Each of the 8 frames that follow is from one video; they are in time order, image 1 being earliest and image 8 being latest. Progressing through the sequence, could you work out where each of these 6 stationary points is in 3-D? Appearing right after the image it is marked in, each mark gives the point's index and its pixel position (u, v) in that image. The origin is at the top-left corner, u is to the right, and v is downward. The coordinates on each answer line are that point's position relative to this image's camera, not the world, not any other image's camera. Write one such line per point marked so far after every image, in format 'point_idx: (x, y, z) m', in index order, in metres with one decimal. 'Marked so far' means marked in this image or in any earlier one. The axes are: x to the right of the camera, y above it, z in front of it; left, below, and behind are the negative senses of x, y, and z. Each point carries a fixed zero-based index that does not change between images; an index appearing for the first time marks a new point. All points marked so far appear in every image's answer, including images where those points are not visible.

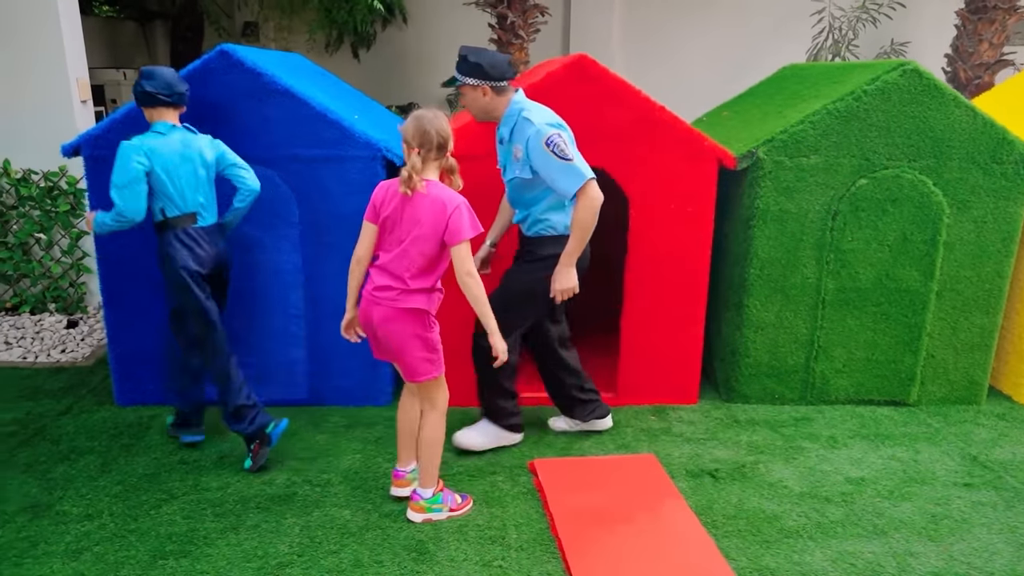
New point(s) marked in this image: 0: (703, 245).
0: (+0.9, +0.2, +3.2) m
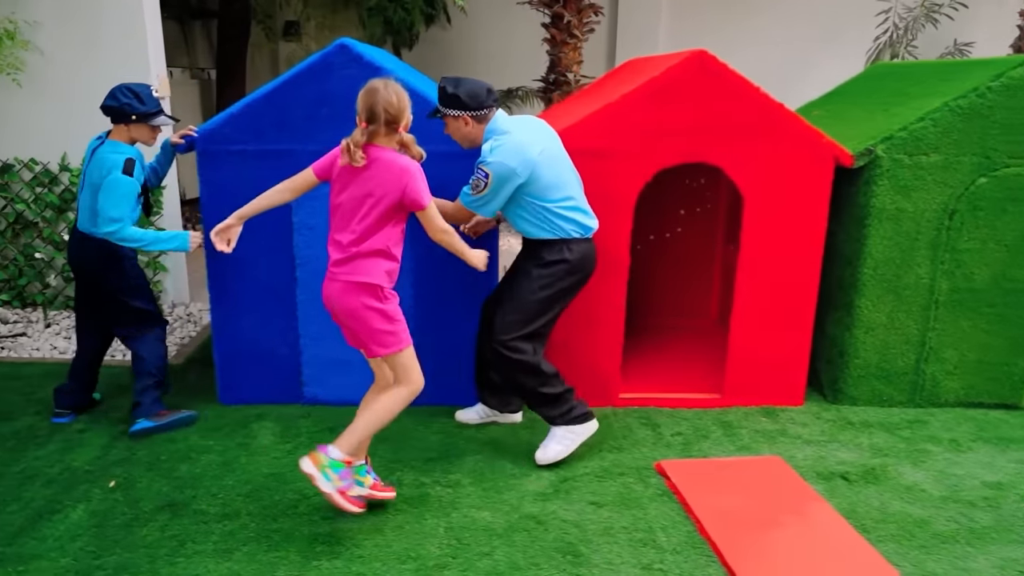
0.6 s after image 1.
0: (+1.4, +0.2, +3.2) m
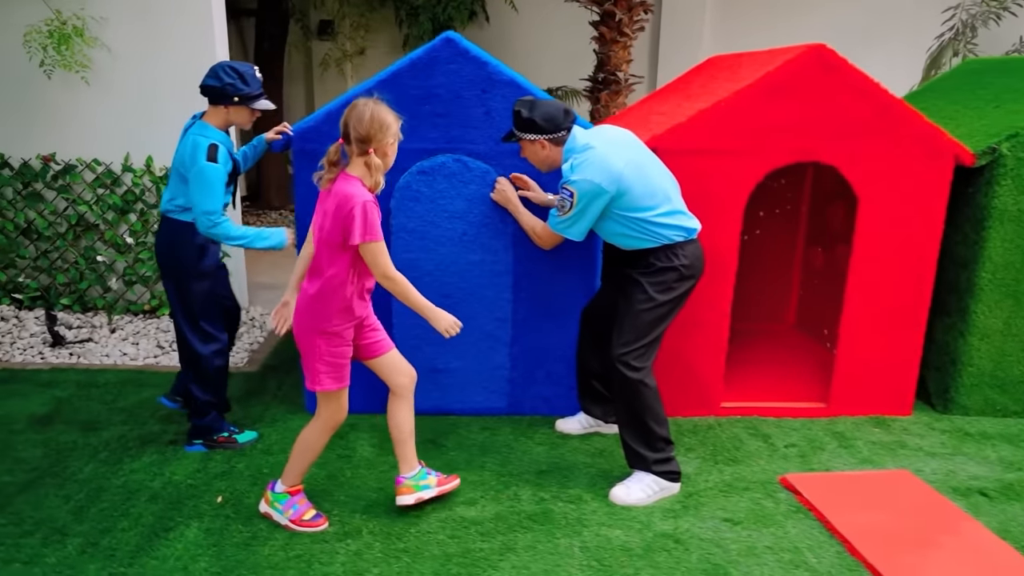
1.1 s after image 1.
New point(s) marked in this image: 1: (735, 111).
0: (+1.8, +0.2, +3.1) m
1: (+0.9, +0.7, +2.9) m
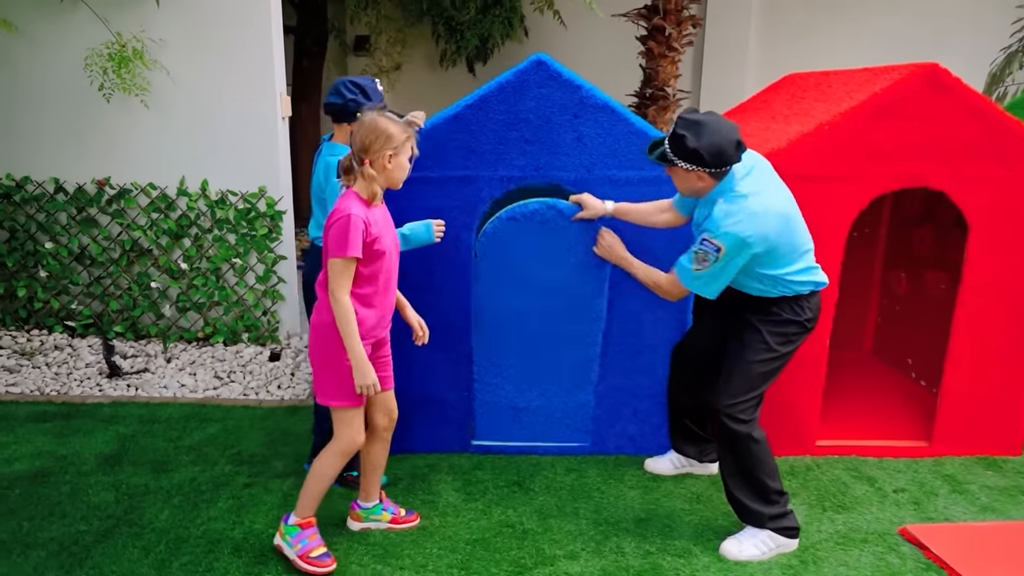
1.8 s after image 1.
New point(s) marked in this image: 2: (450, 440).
0: (+2.1, 0.0, +2.9) m
1: (+1.2, +0.6, +2.7) m
2: (-0.3, -0.6, +3.0) m
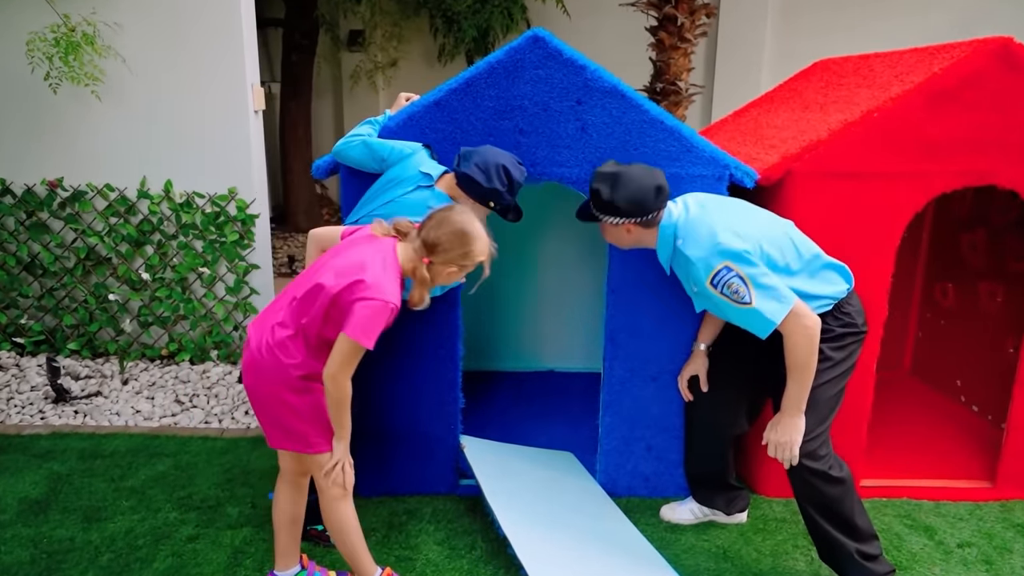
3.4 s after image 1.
0: (+2.1, 0.0, +2.4) m
1: (+1.2, +0.5, +2.3) m
2: (-0.3, -0.7, +2.6) m
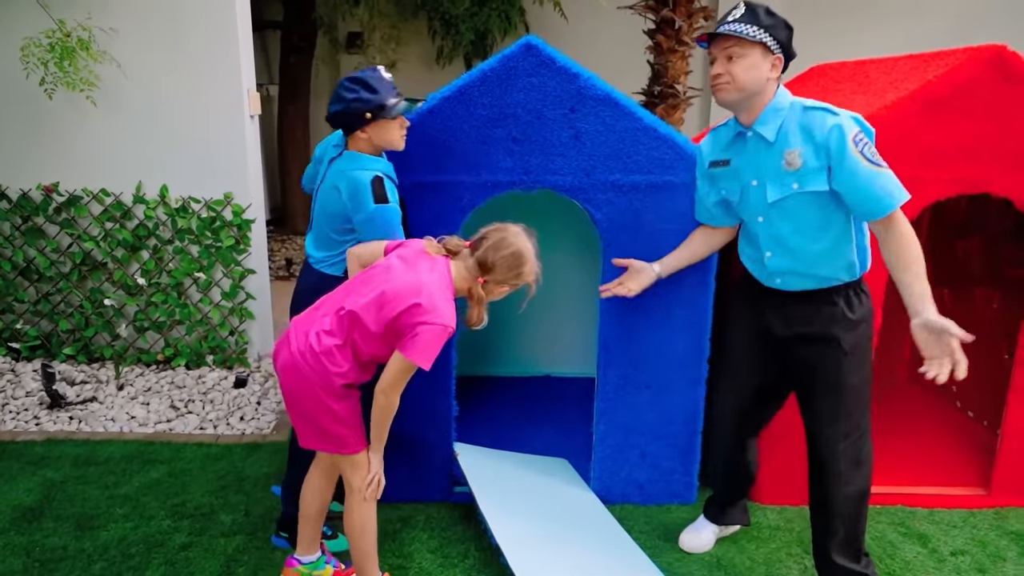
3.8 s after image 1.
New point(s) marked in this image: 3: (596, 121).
0: (+2.1, 0.0, +2.4) m
1: (+1.2, +0.5, +2.3) m
2: (-0.3, -0.7, +2.6) m
3: (+0.3, +0.5, +2.3) m
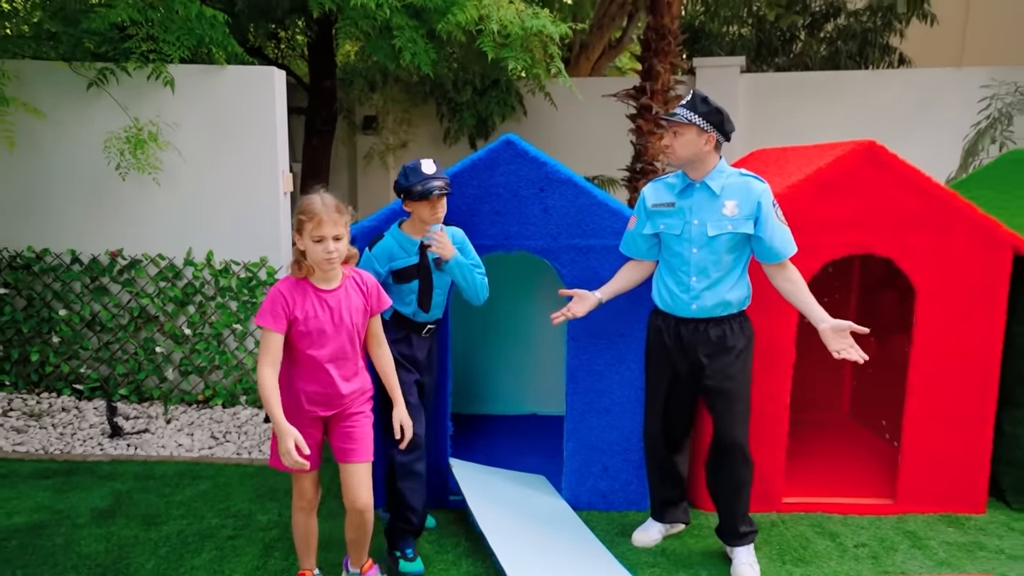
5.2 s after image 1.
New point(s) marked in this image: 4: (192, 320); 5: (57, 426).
0: (+2.0, -0.2, +3.0) m
1: (+1.1, +0.3, +2.9) m
2: (-0.4, -0.9, +3.1) m
3: (+0.2, +0.4, +2.9) m
4: (-1.9, -0.2, +4.3) m
5: (-2.5, -0.7, +3.9) m
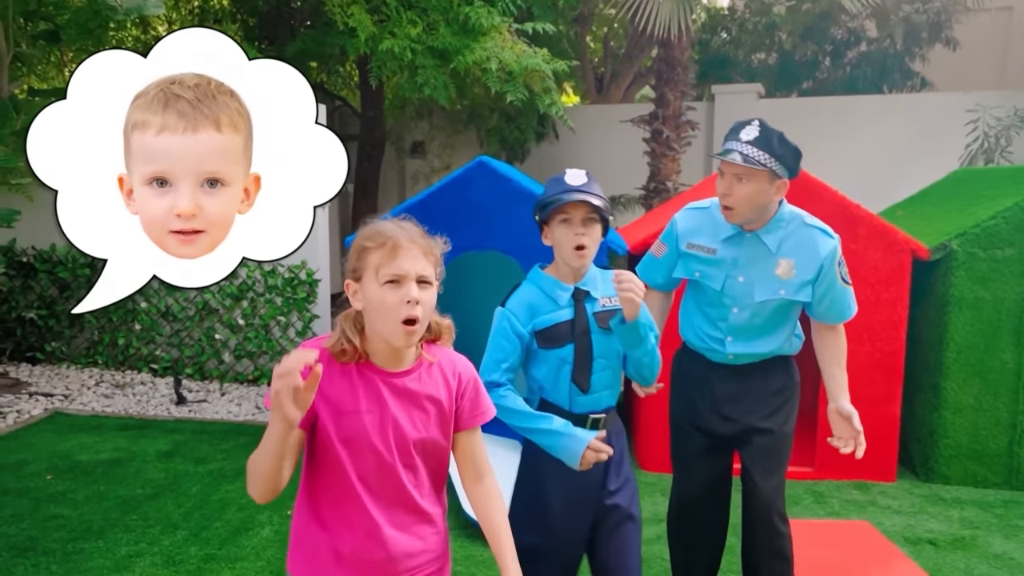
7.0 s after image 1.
0: (+1.9, -0.2, +3.5) m
1: (+1.0, +0.4, +3.5) m
2: (-0.5, -0.9, +3.8) m
3: (+0.1, +0.4, +3.6) m
4: (-1.9, -0.2, +5.1) m
5: (-2.5, -0.7, +4.8) m
